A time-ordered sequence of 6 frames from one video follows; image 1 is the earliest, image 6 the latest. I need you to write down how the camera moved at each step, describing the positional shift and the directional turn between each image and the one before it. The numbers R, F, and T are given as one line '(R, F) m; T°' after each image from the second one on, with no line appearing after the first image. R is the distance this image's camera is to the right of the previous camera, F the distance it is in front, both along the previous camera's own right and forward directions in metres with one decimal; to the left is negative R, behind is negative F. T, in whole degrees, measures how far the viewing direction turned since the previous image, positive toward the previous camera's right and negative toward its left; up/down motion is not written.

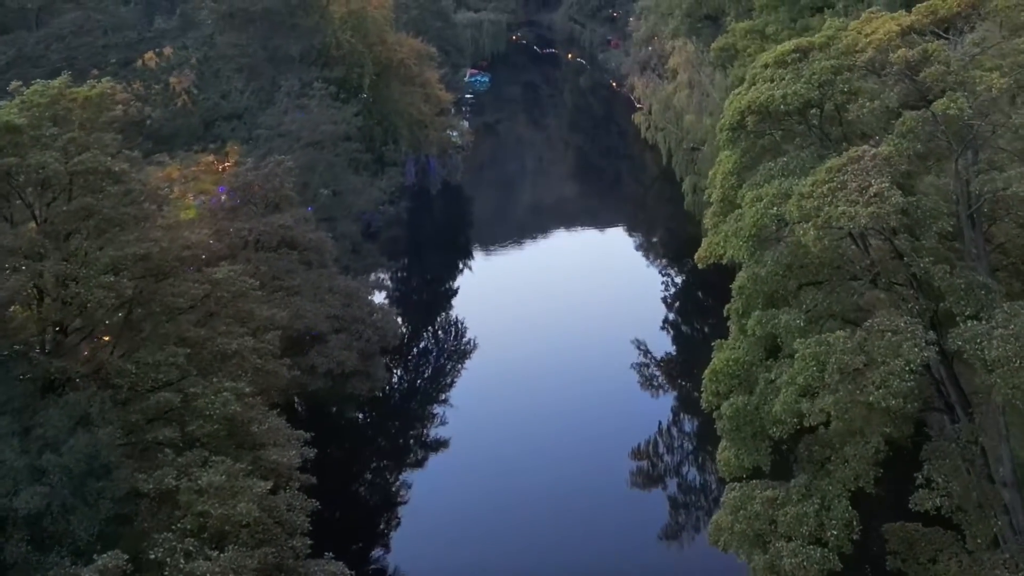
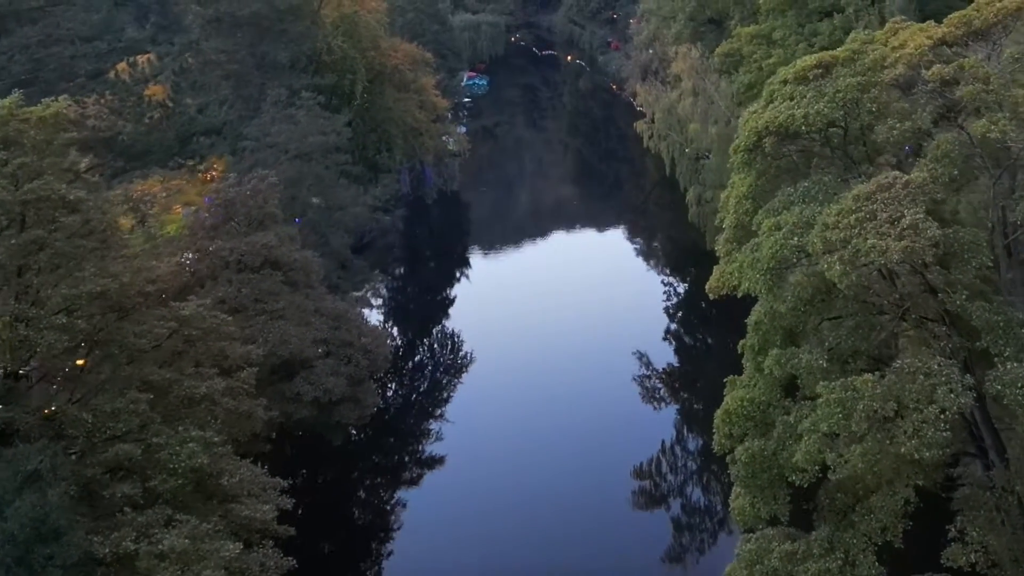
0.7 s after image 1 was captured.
(0.0, +0.8) m; 0°
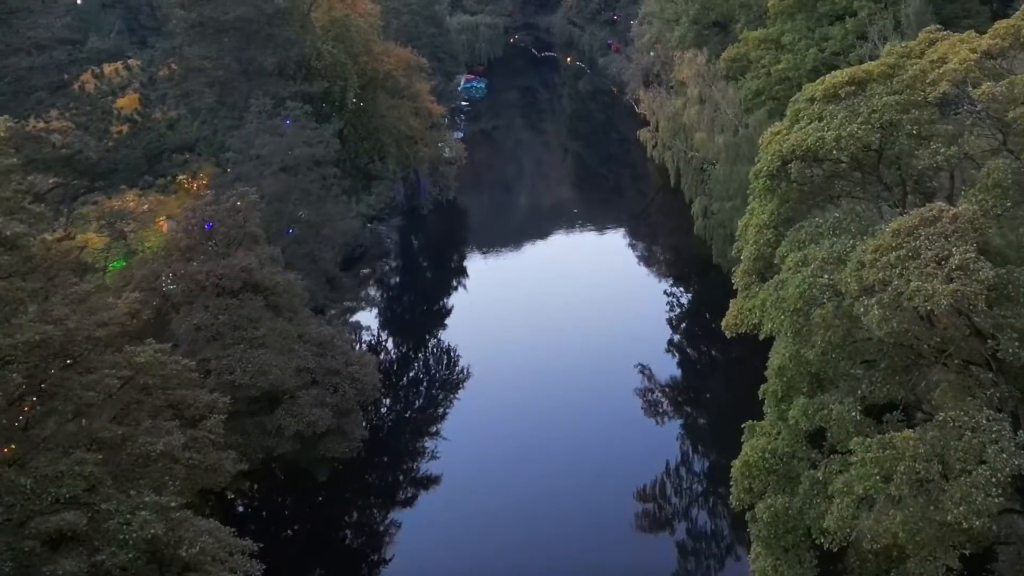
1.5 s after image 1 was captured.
(0.0, +0.9) m; 0°
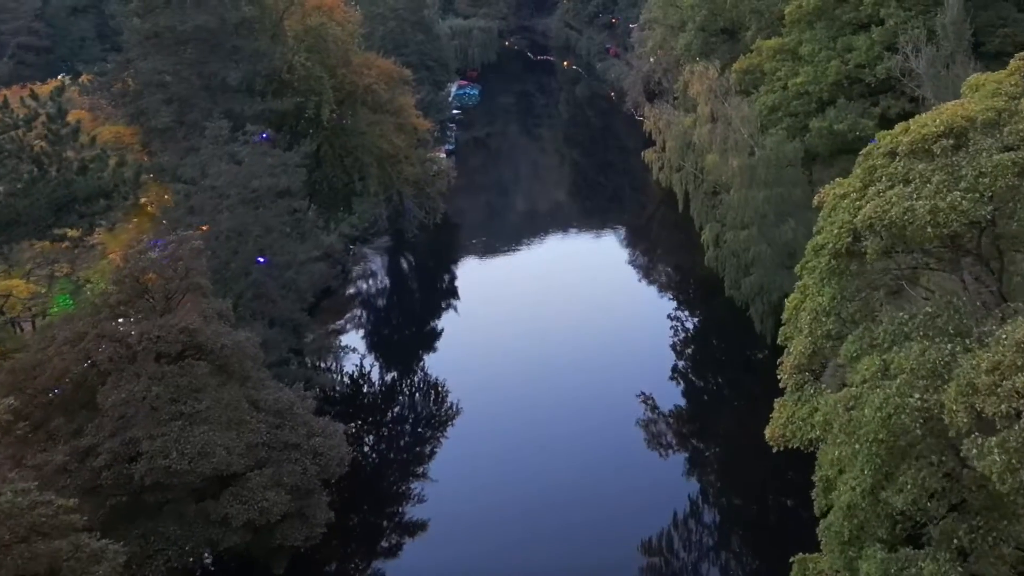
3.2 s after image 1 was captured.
(+0.1, +1.9) m; 0°
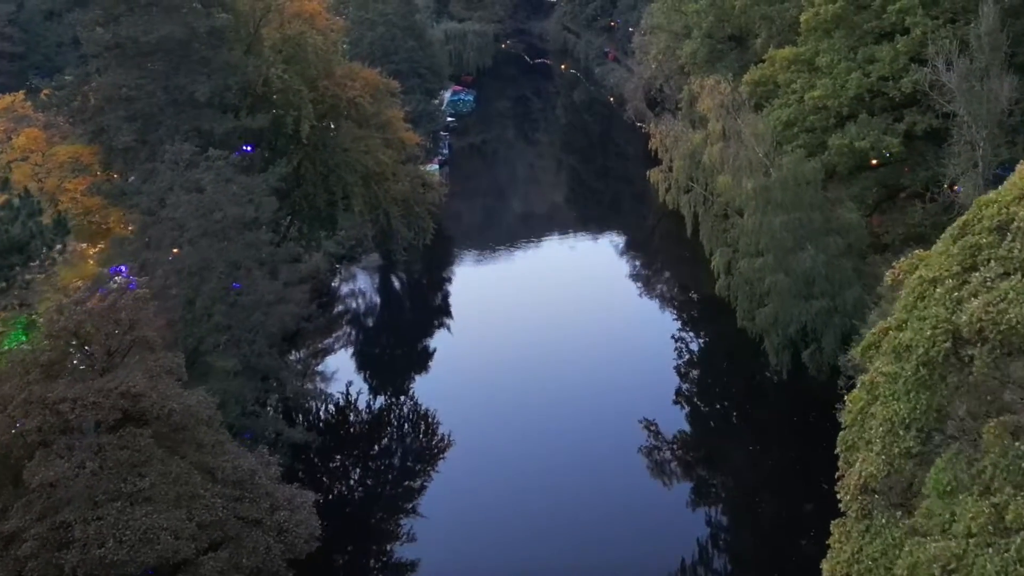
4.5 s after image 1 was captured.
(0.0, +1.4) m; 0°
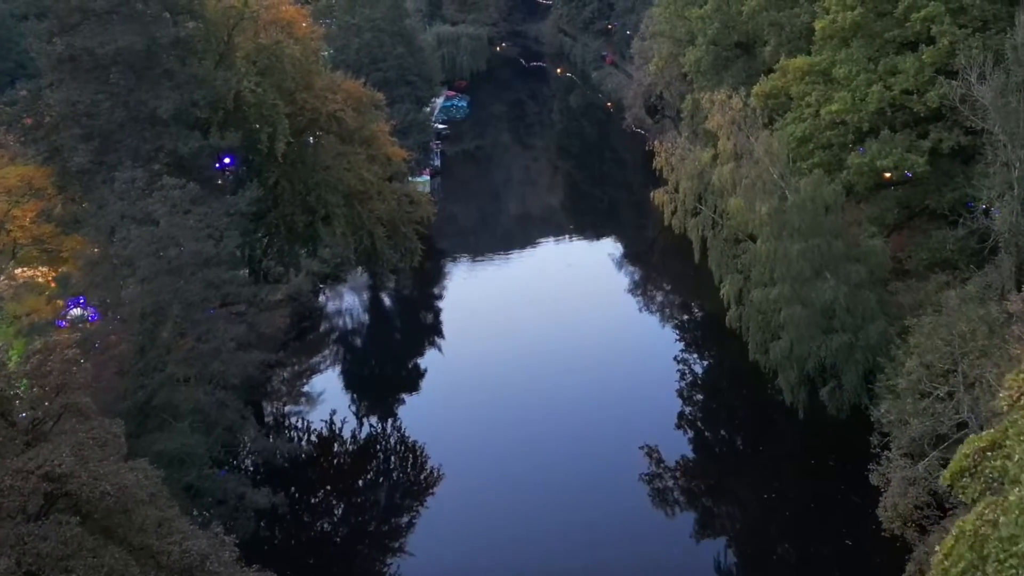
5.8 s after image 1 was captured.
(+0.1, +1.3) m; 0°
